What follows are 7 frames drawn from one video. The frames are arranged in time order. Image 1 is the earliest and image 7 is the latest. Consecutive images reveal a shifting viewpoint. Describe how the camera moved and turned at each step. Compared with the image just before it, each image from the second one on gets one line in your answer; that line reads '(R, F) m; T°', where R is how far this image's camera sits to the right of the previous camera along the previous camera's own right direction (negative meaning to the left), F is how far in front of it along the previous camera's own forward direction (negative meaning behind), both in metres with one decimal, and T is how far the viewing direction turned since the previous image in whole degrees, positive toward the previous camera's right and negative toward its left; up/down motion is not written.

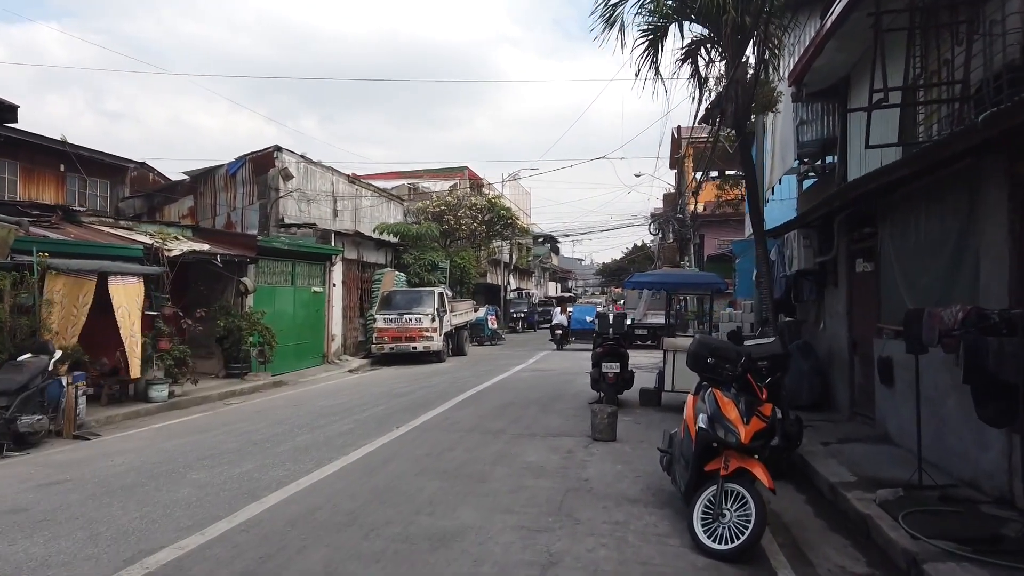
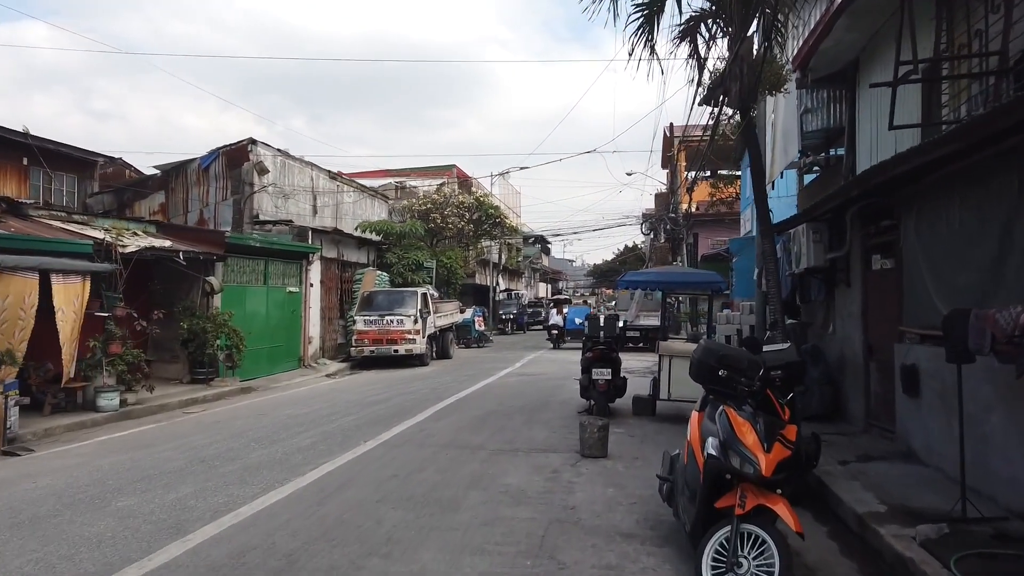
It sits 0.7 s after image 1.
(+0.1, +0.9) m; +1°
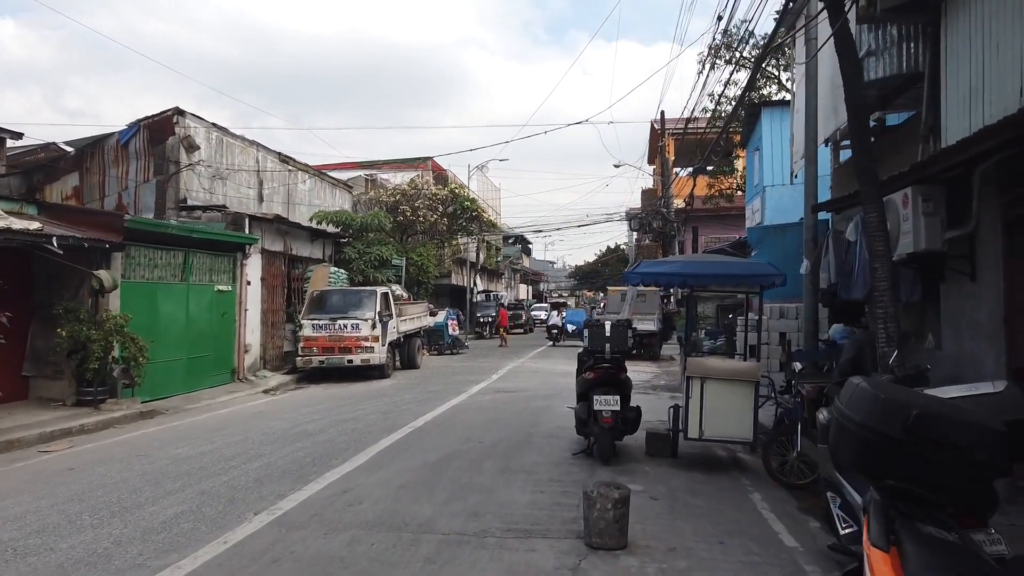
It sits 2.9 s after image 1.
(+0.1, +3.0) m; +2°
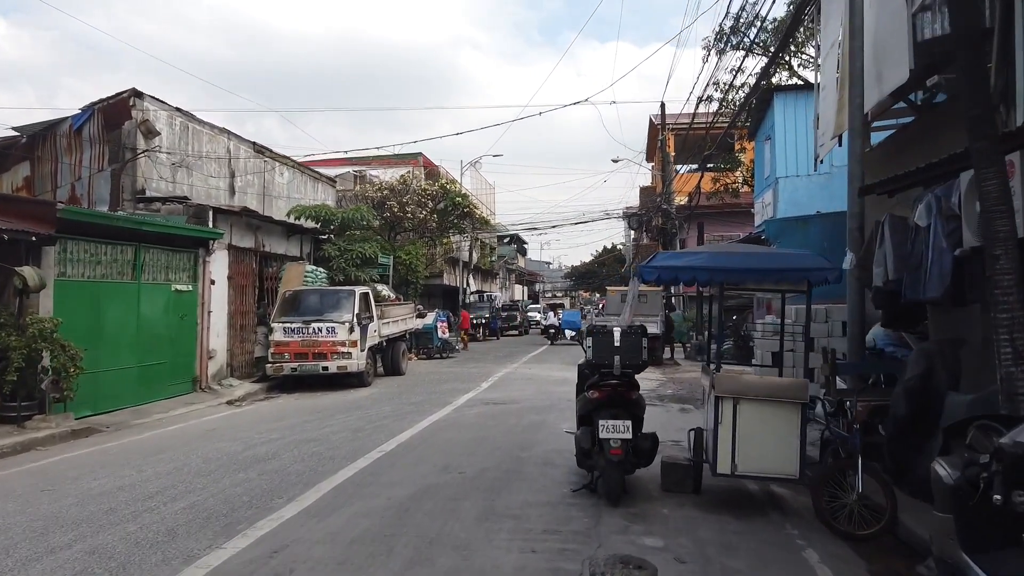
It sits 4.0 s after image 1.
(+0.1, +1.5) m; 0°
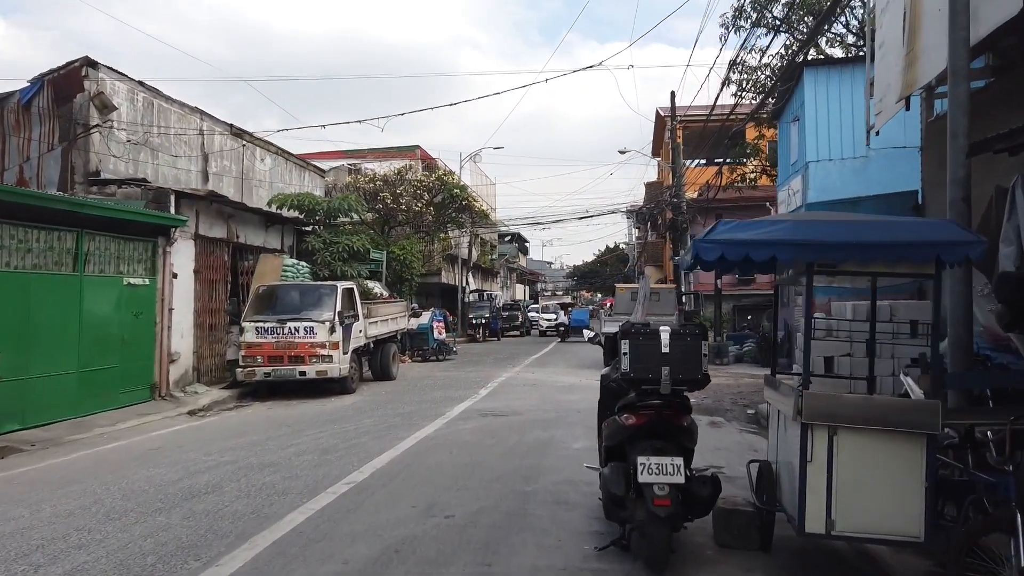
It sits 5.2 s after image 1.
(0.0, +1.7) m; 0°
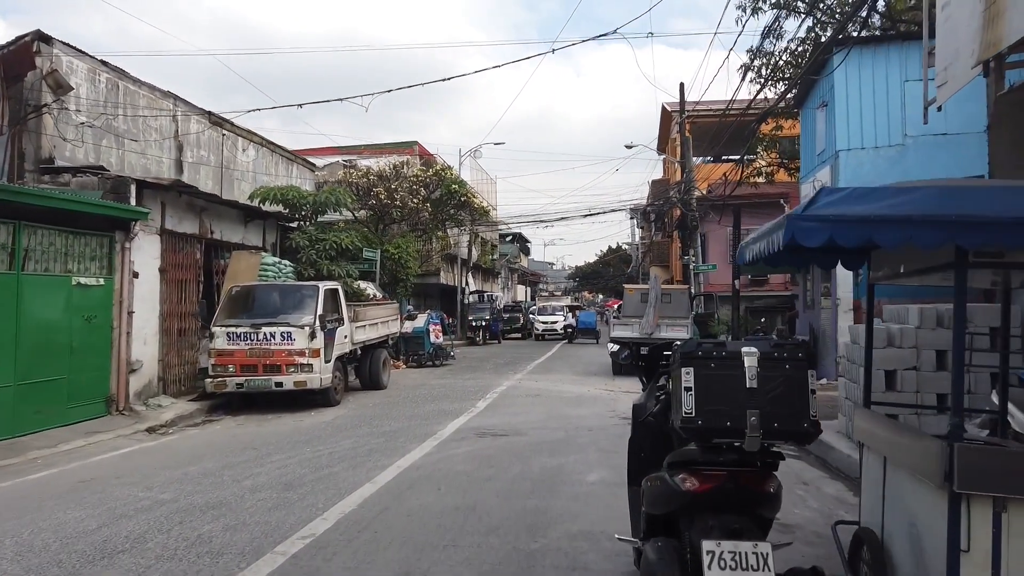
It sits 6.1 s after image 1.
(0.0, +1.4) m; 0°
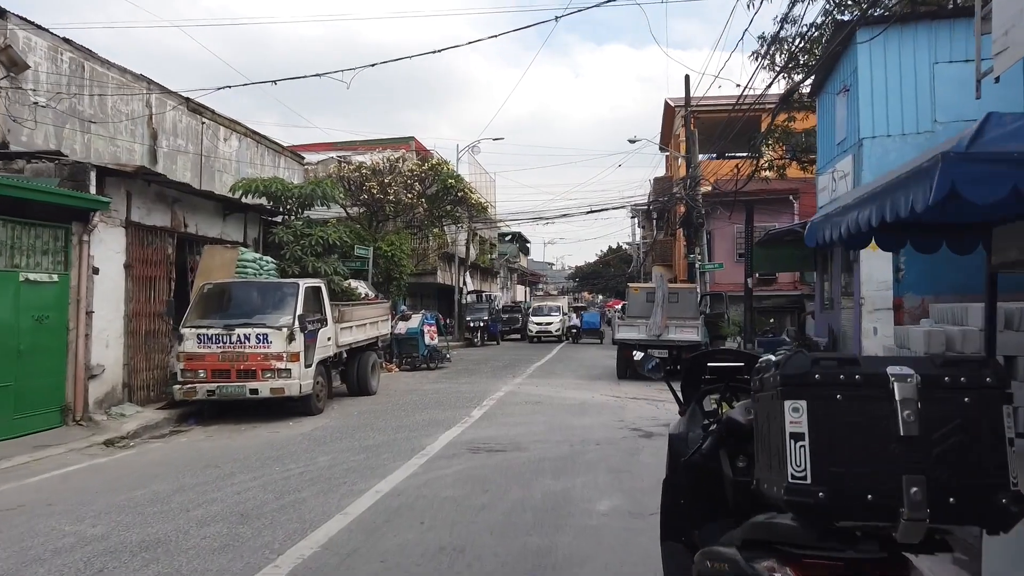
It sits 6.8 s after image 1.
(0.0, +1.1) m; 0°
